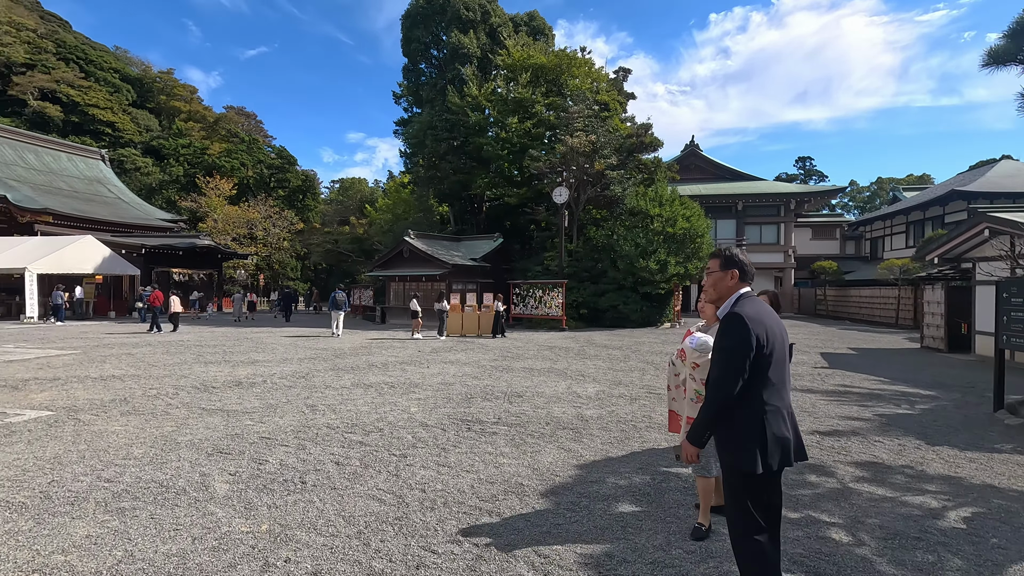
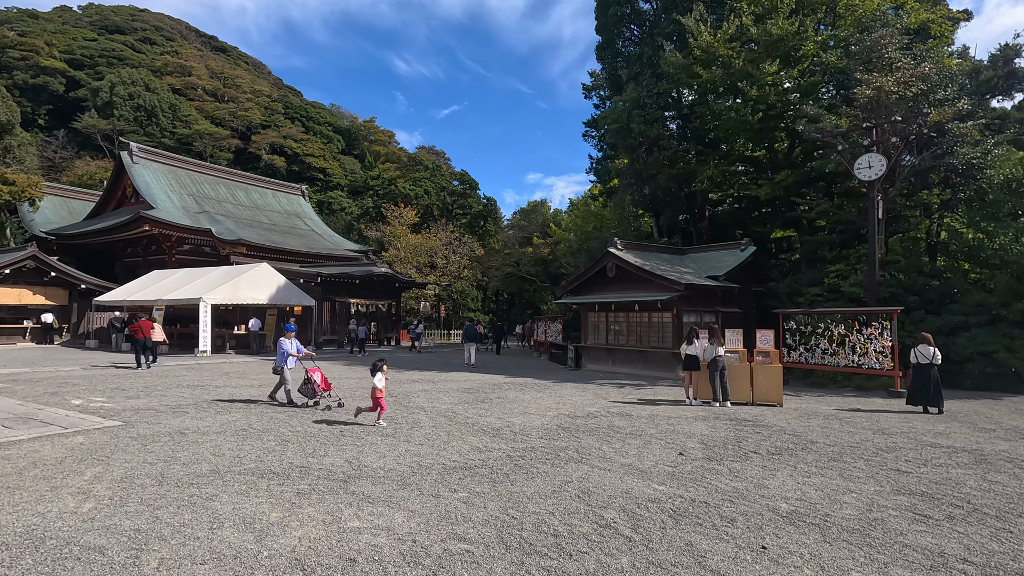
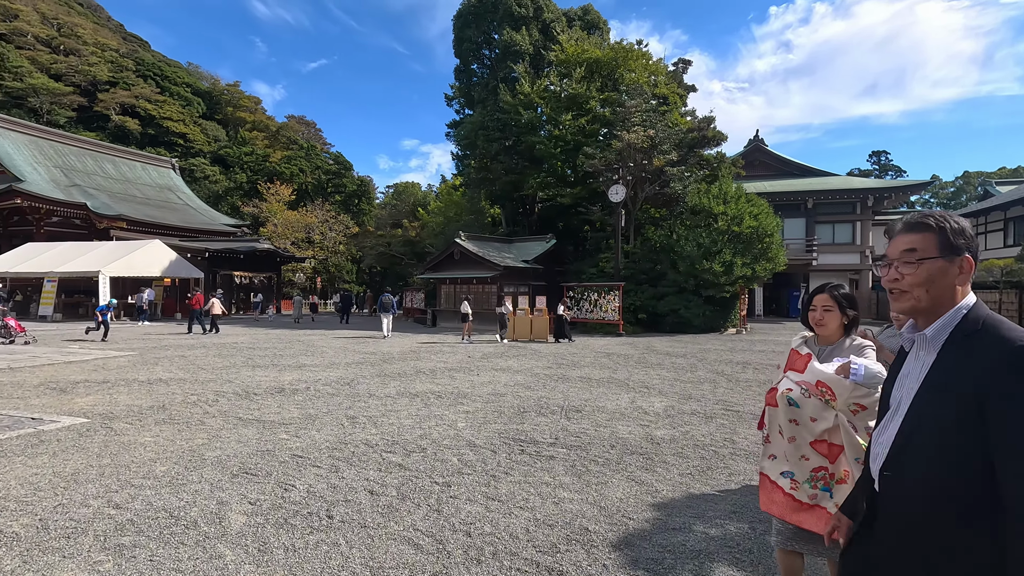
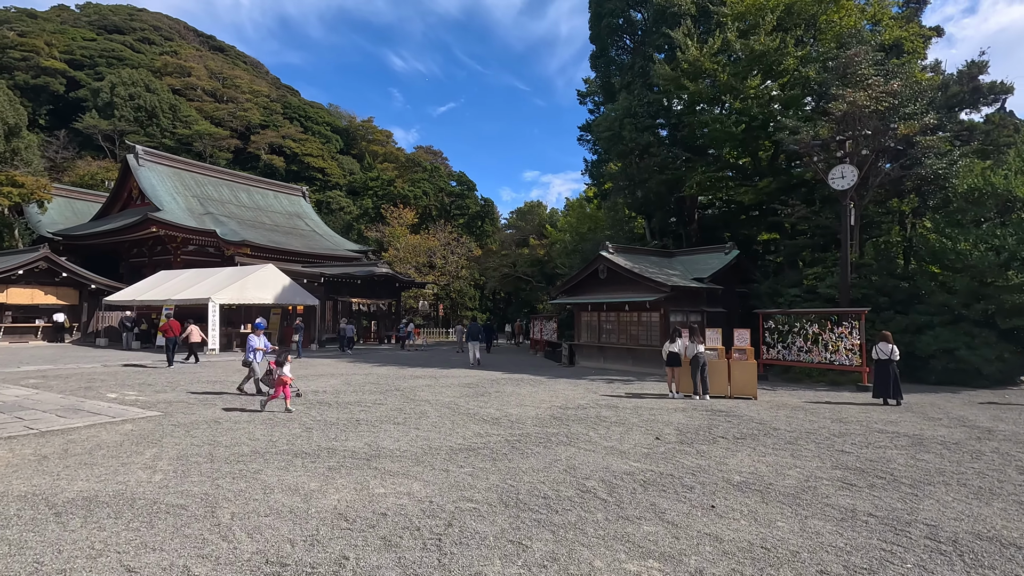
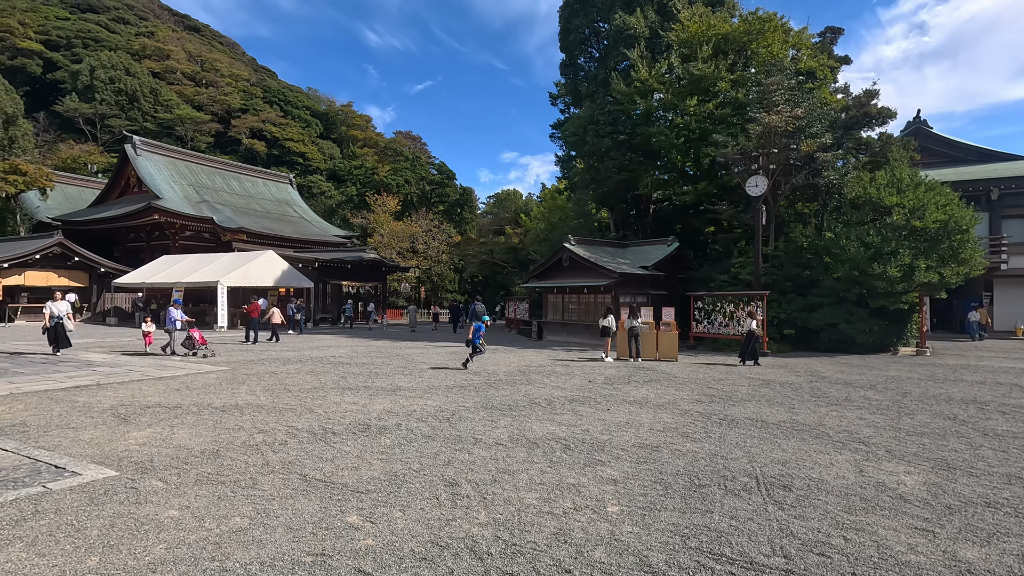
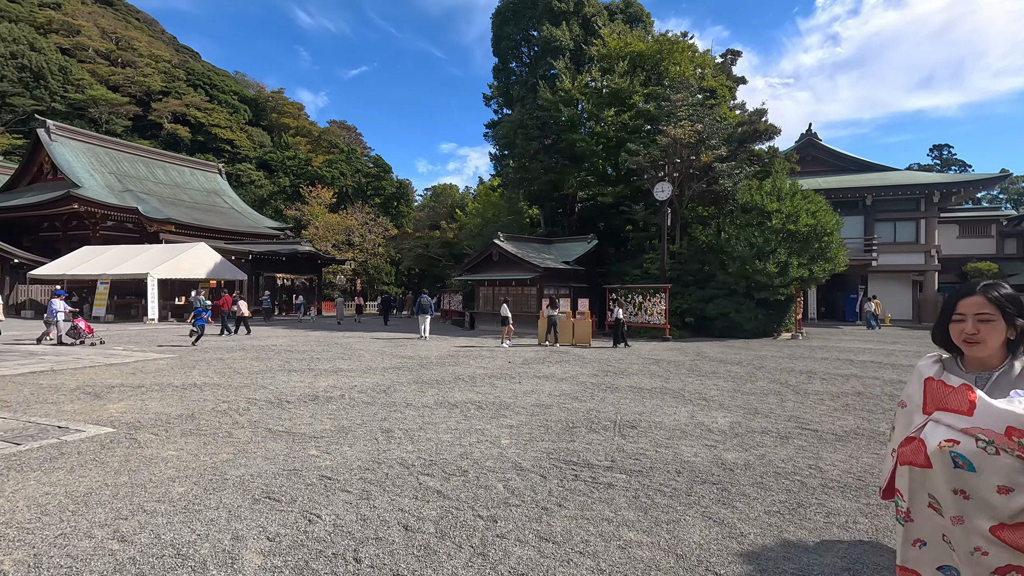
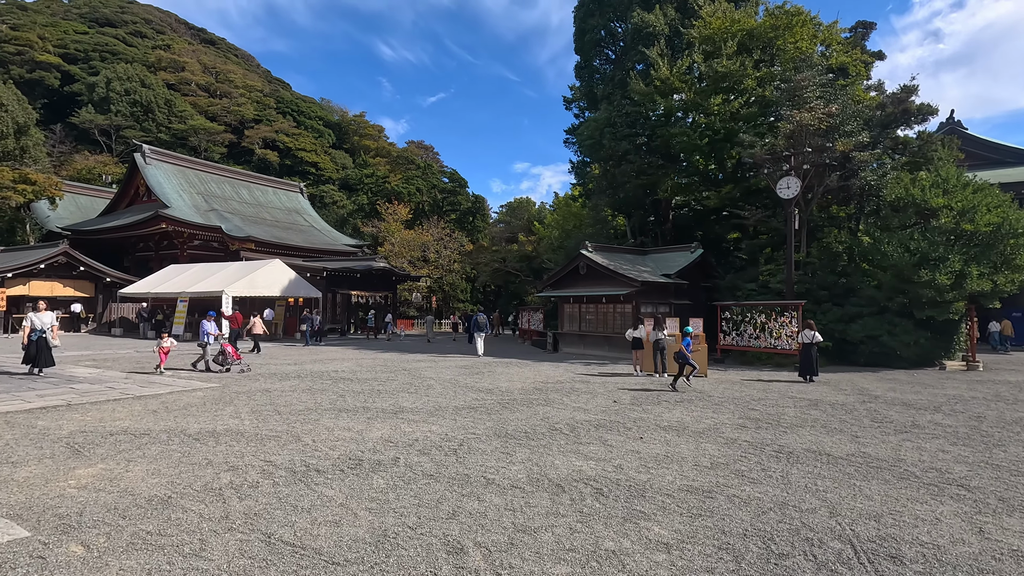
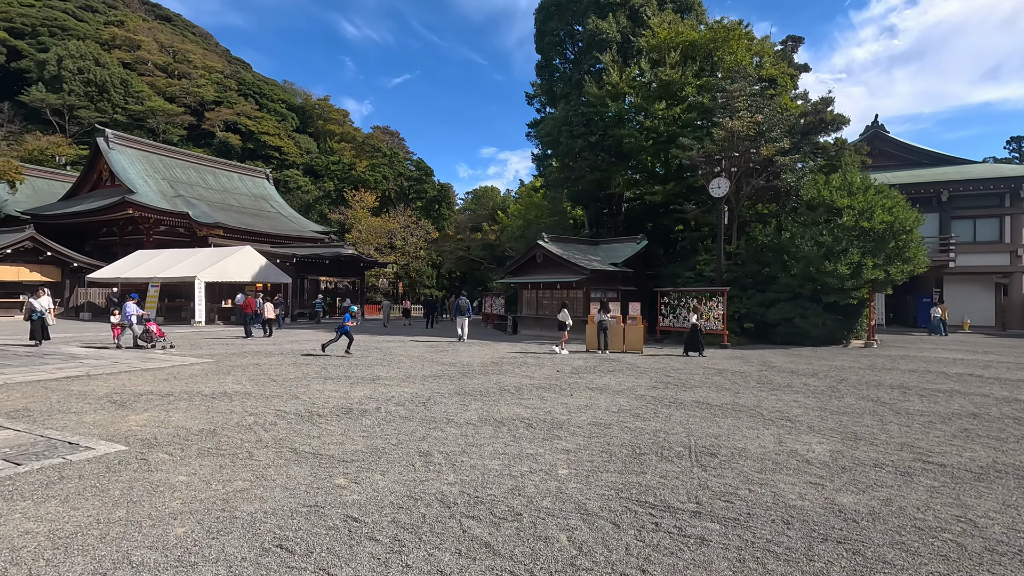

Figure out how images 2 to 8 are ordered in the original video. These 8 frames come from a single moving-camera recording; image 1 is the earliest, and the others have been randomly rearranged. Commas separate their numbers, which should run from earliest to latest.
3, 6, 8, 5, 7, 4, 2
